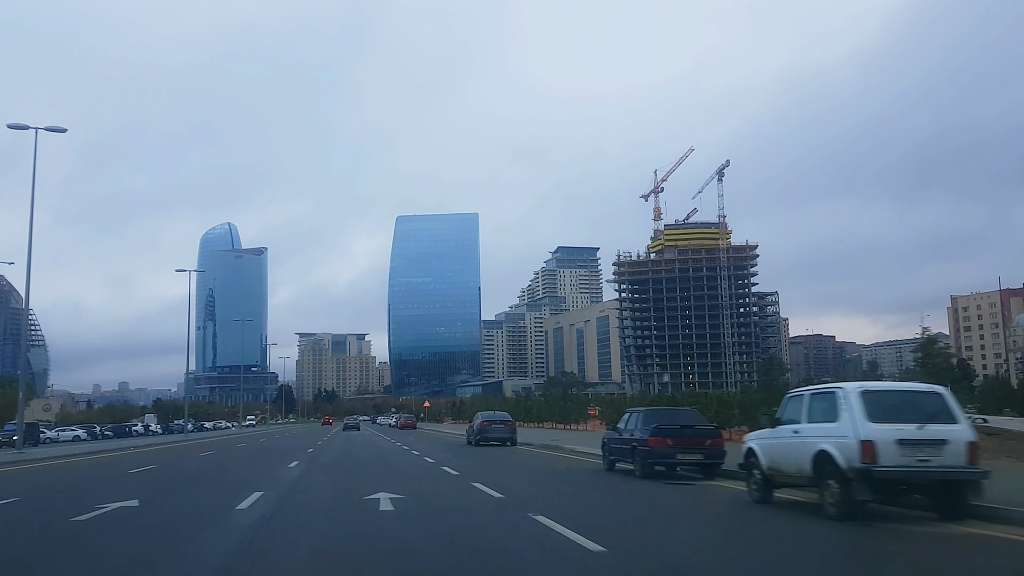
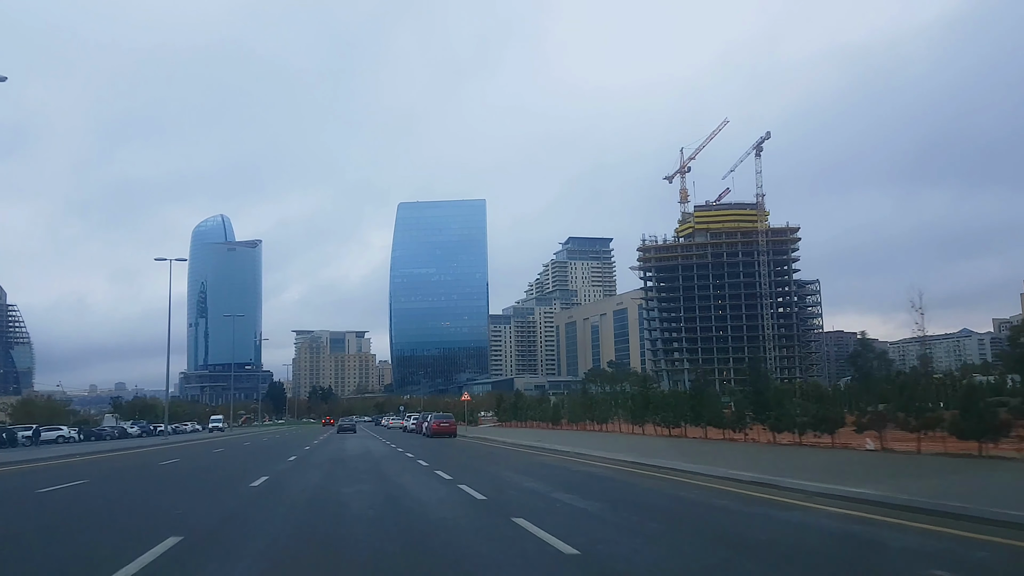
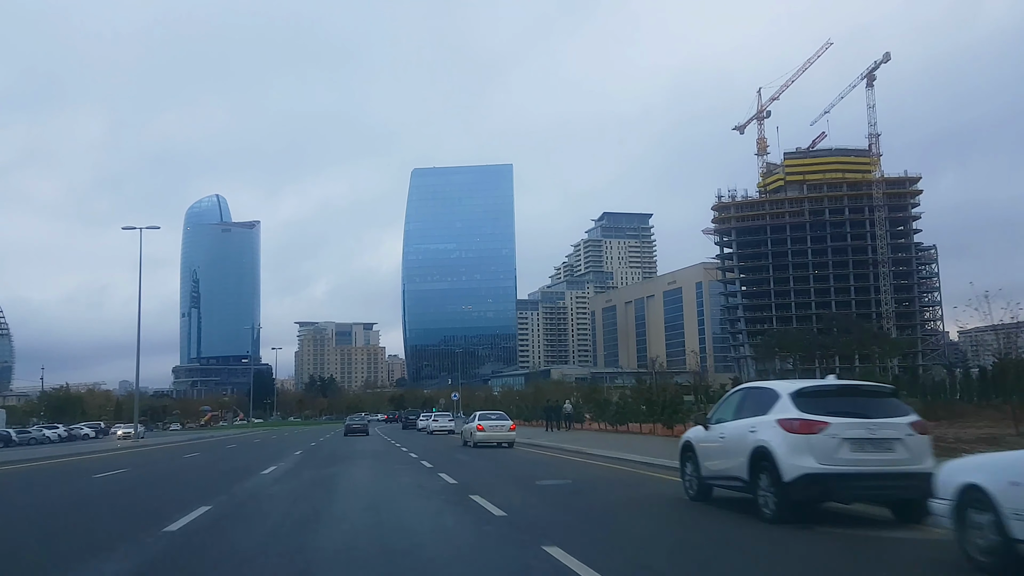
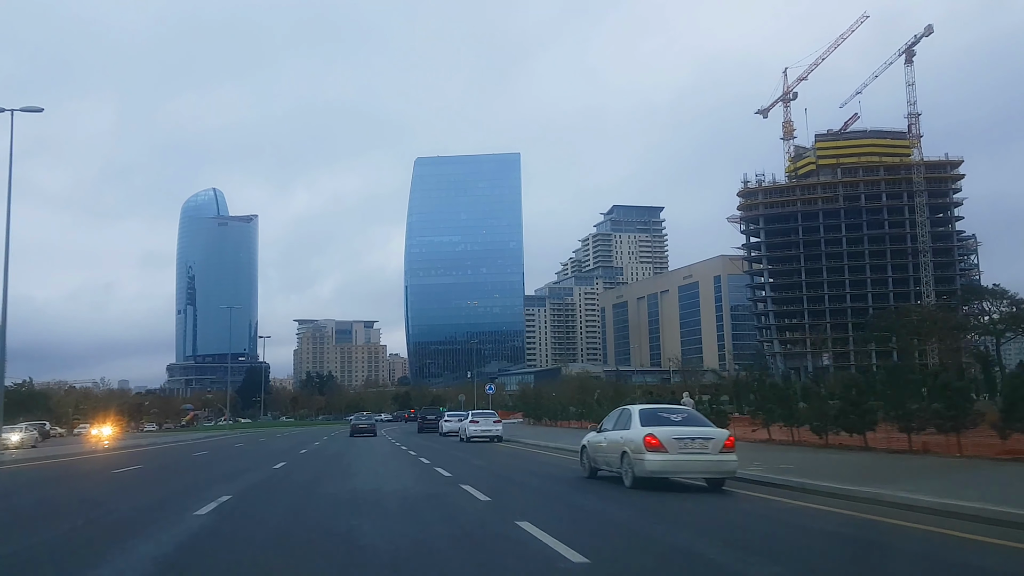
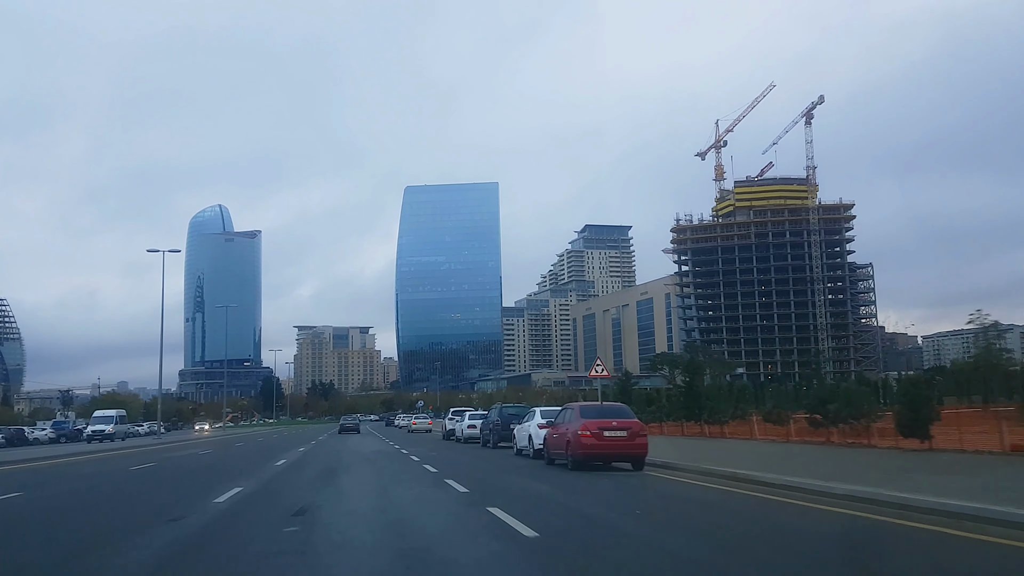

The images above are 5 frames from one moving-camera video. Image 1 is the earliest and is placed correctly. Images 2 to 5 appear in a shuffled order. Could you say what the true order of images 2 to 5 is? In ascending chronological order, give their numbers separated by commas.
2, 5, 3, 4
